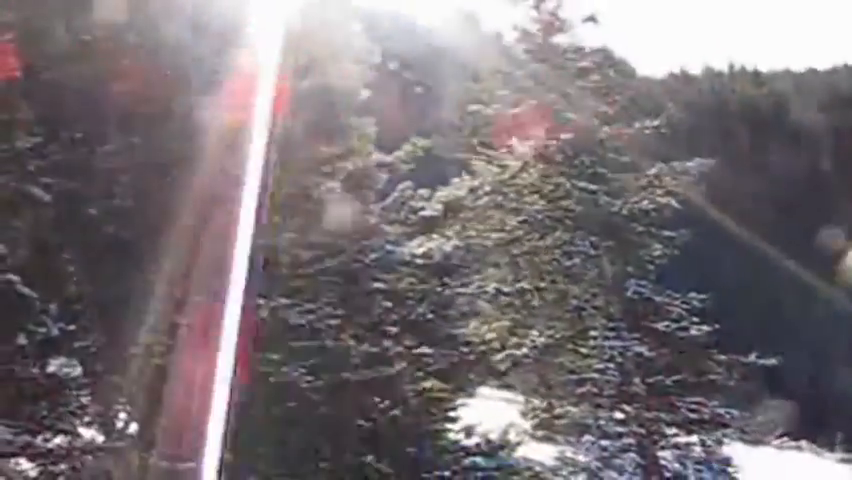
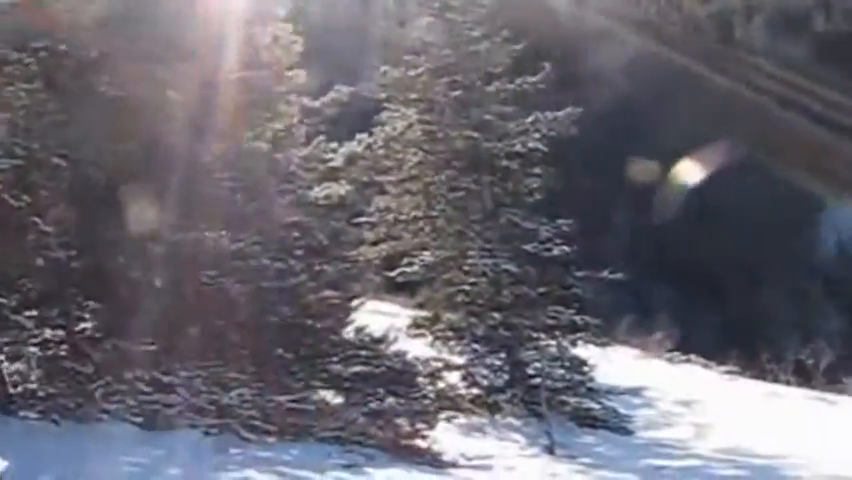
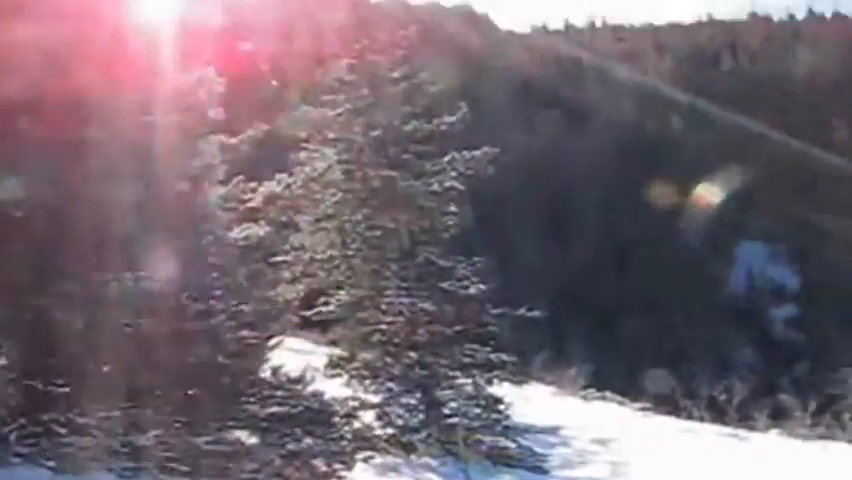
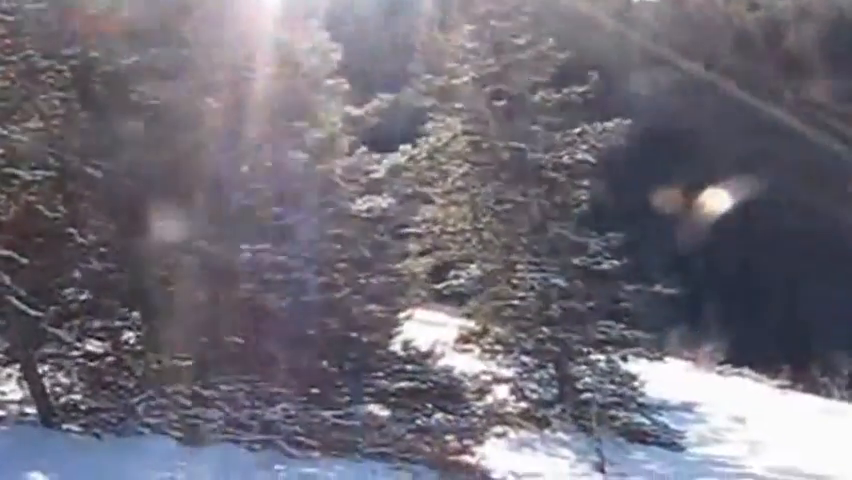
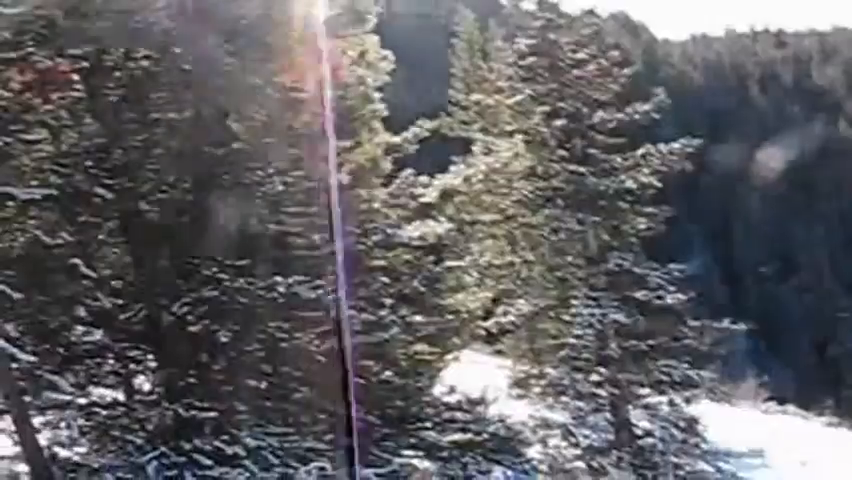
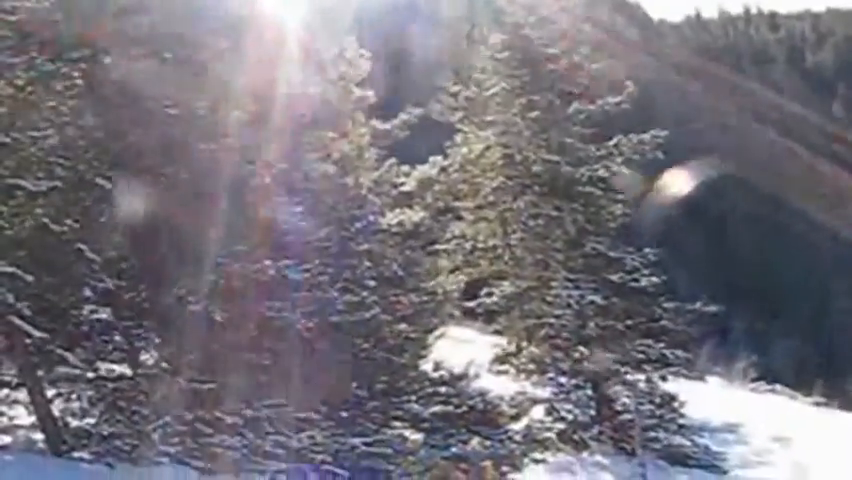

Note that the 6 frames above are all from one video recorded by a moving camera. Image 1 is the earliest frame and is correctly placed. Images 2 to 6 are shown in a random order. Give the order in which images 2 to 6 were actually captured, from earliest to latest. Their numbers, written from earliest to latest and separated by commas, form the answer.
5, 6, 4, 2, 3
